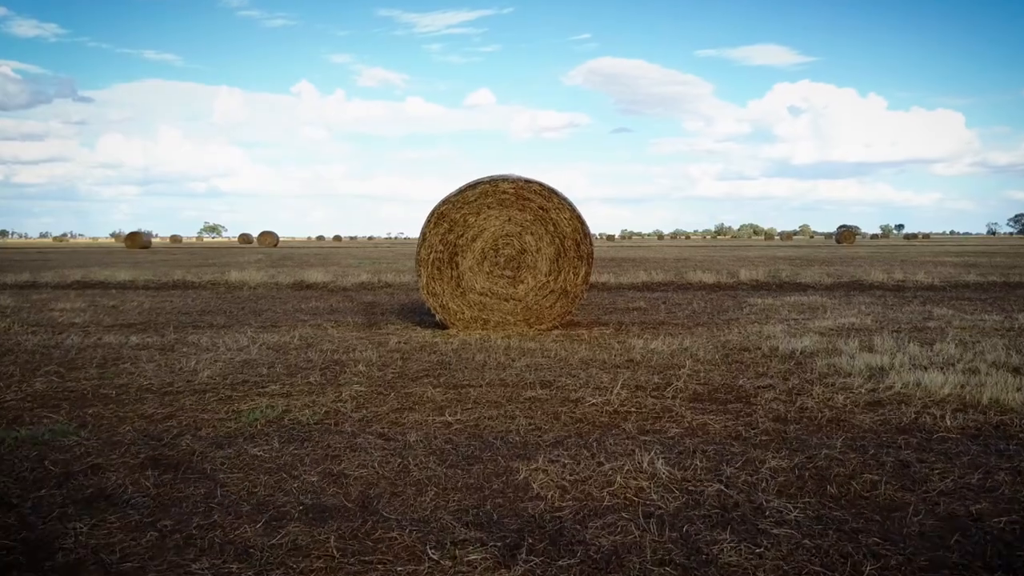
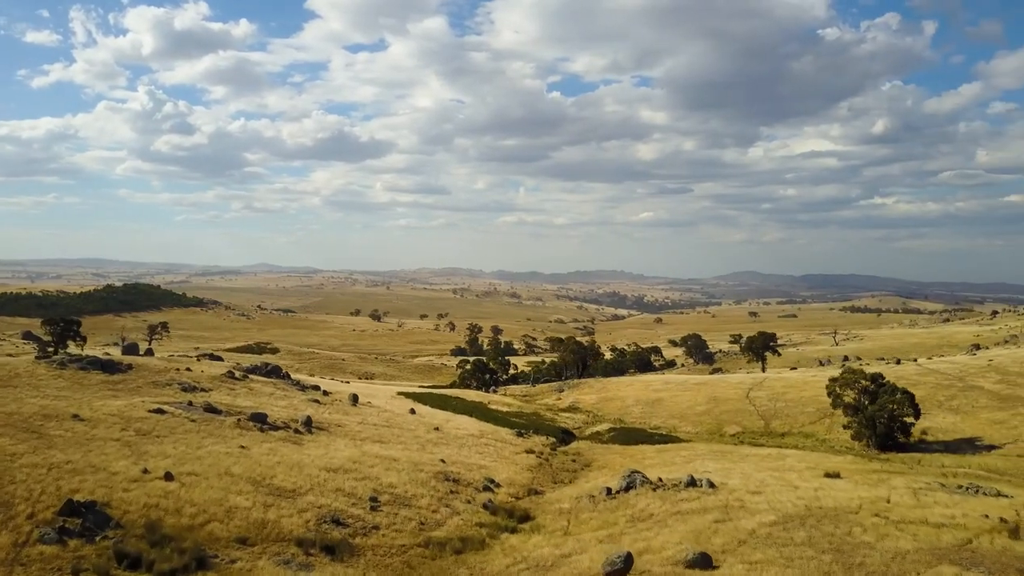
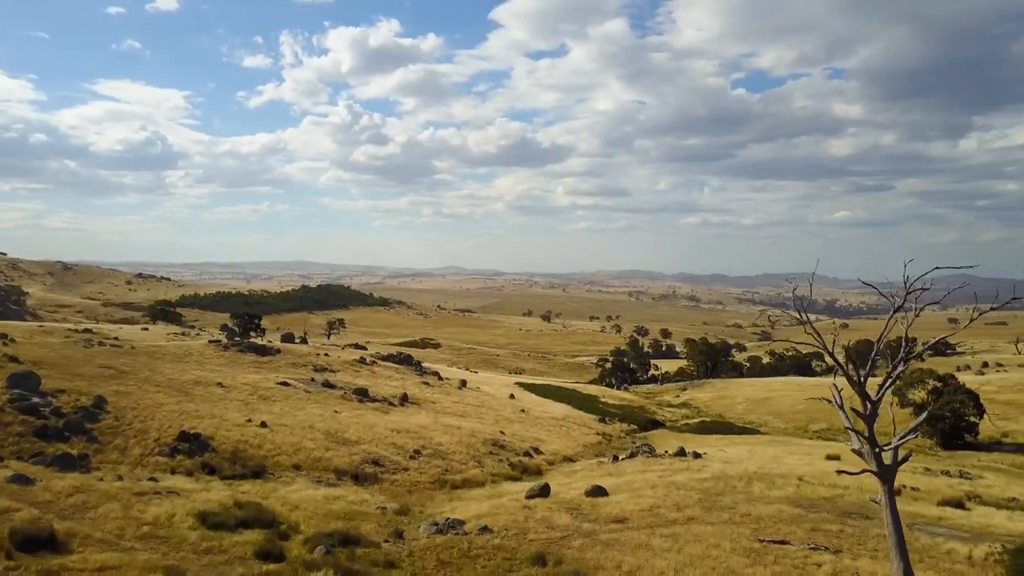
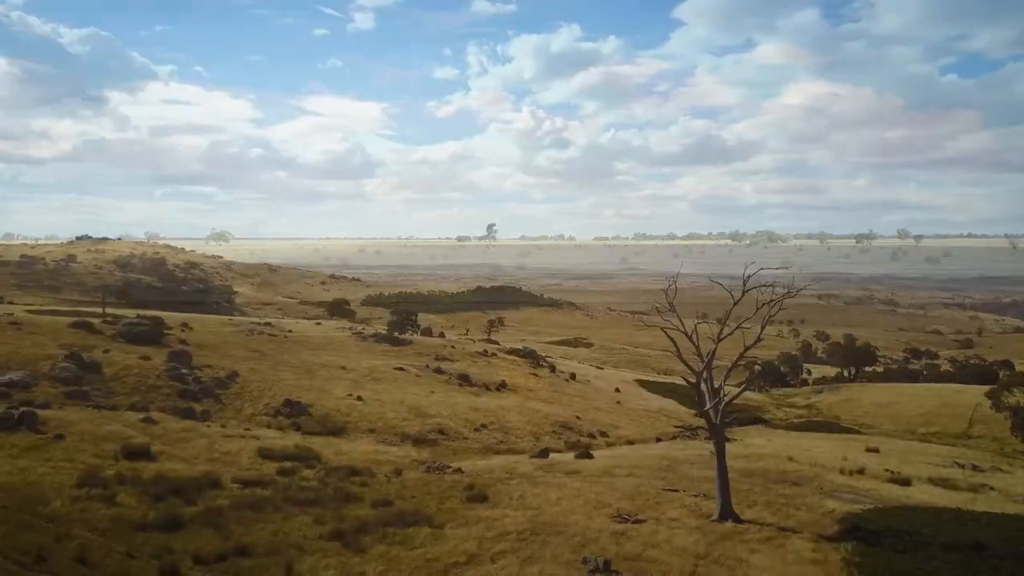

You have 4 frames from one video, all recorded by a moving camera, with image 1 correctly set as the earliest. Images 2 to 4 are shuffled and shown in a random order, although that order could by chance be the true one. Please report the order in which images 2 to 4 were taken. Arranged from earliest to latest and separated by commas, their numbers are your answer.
4, 3, 2
